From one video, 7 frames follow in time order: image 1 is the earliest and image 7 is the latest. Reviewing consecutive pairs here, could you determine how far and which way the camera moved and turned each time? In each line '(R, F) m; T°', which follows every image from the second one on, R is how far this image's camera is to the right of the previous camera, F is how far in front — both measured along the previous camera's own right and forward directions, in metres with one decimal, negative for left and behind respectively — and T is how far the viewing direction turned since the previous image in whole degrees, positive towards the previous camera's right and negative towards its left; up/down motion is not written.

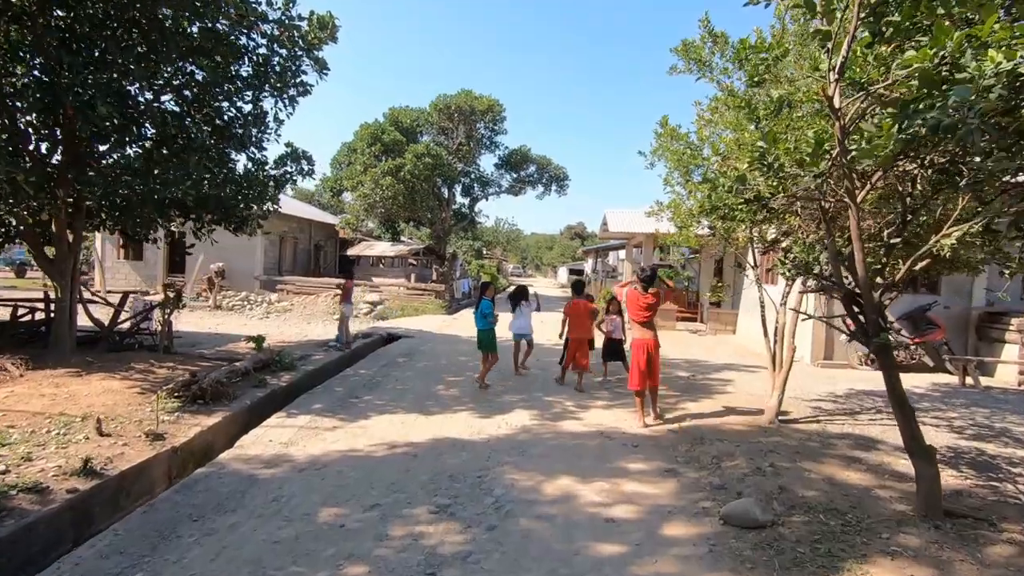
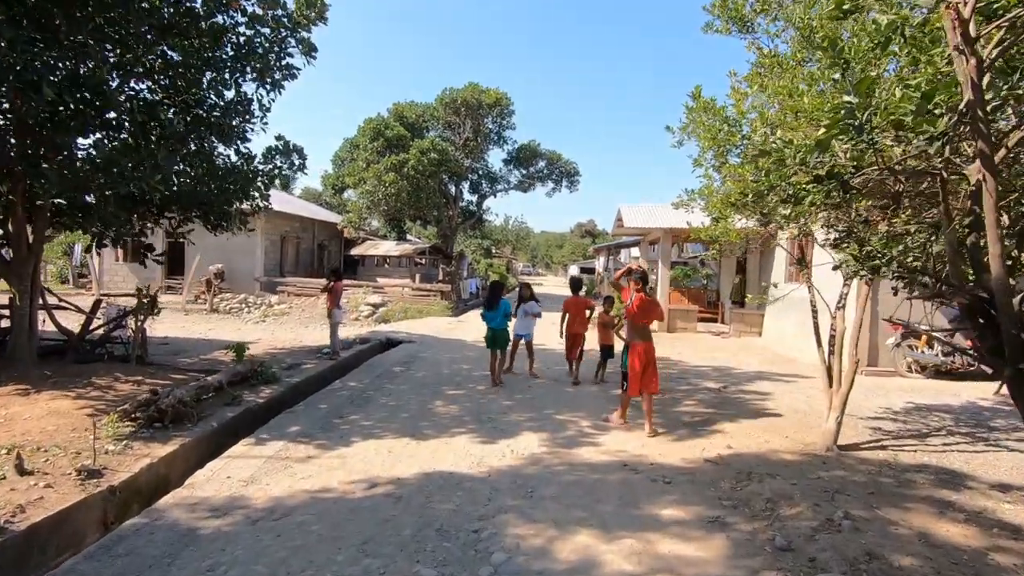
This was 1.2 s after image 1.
(+0.1, +0.9) m; -1°
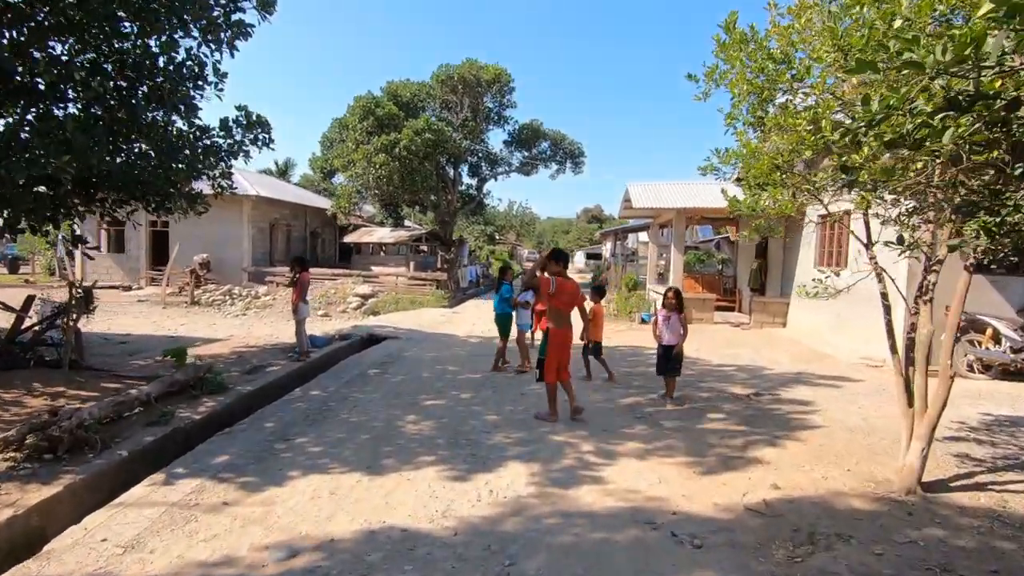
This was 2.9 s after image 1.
(+0.2, +1.3) m; -1°
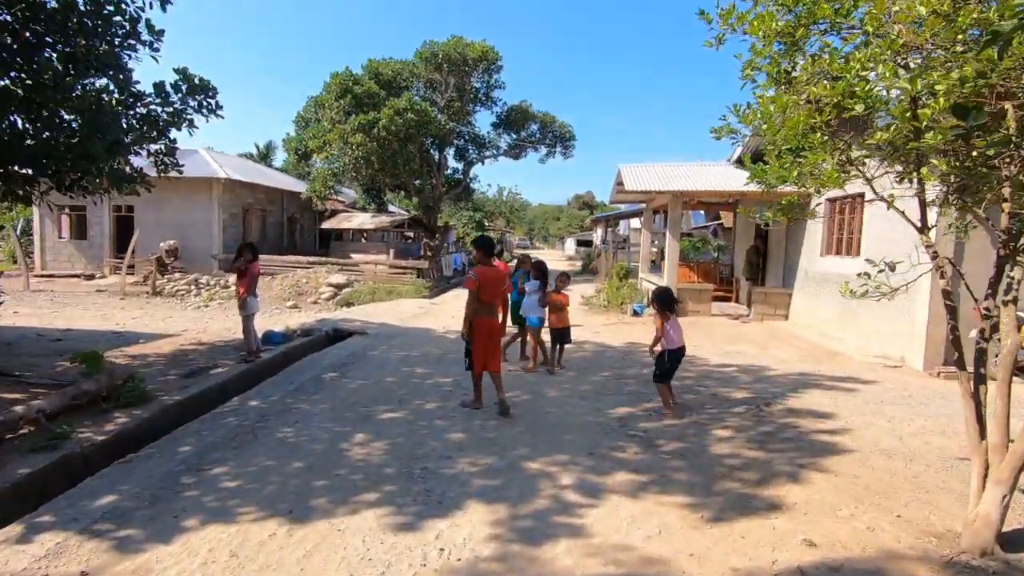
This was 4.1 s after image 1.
(+0.2, +1.0) m; +1°
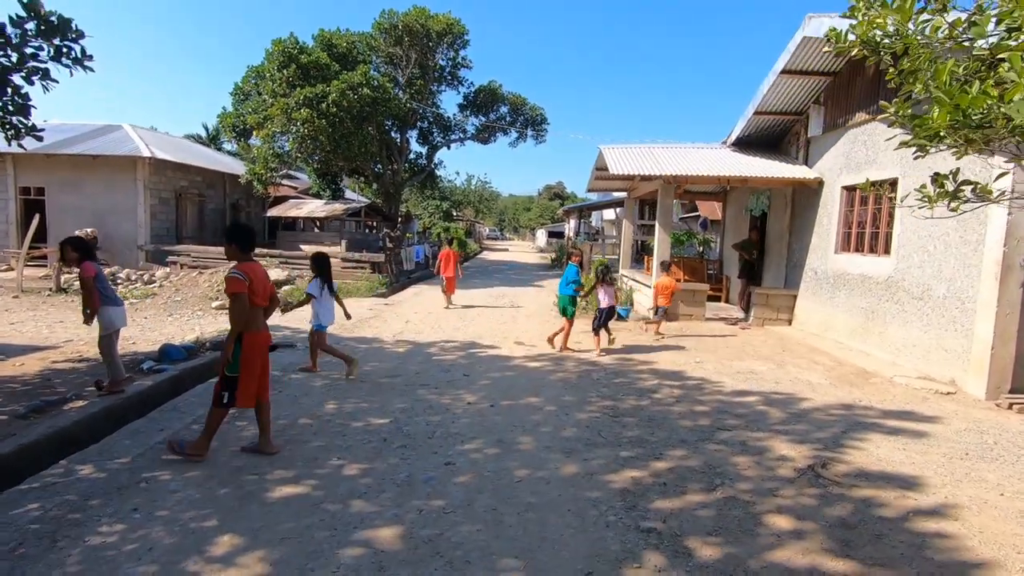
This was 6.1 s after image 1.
(+0.1, +1.7) m; +3°
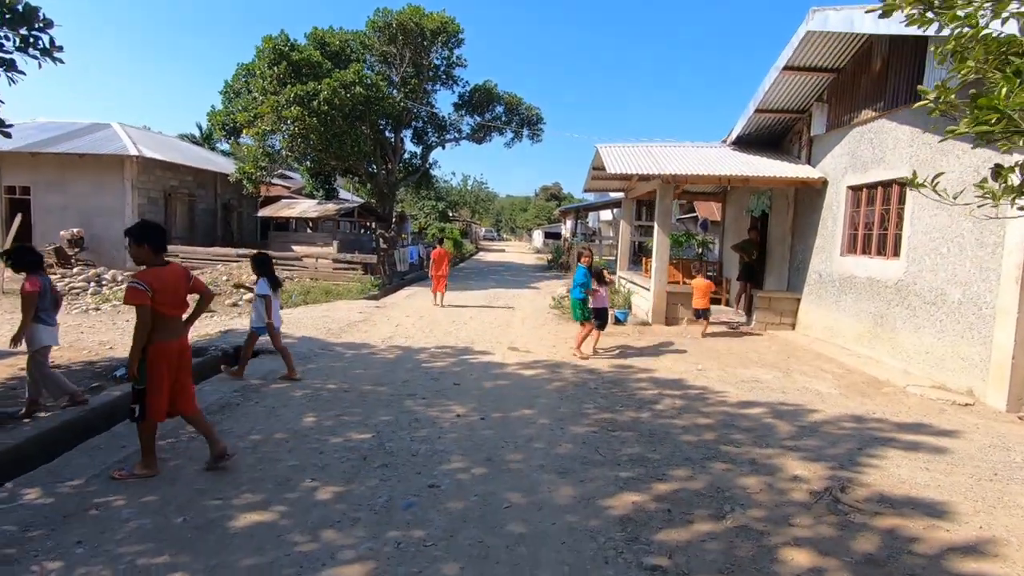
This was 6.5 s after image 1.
(+0.1, +0.3) m; 0°
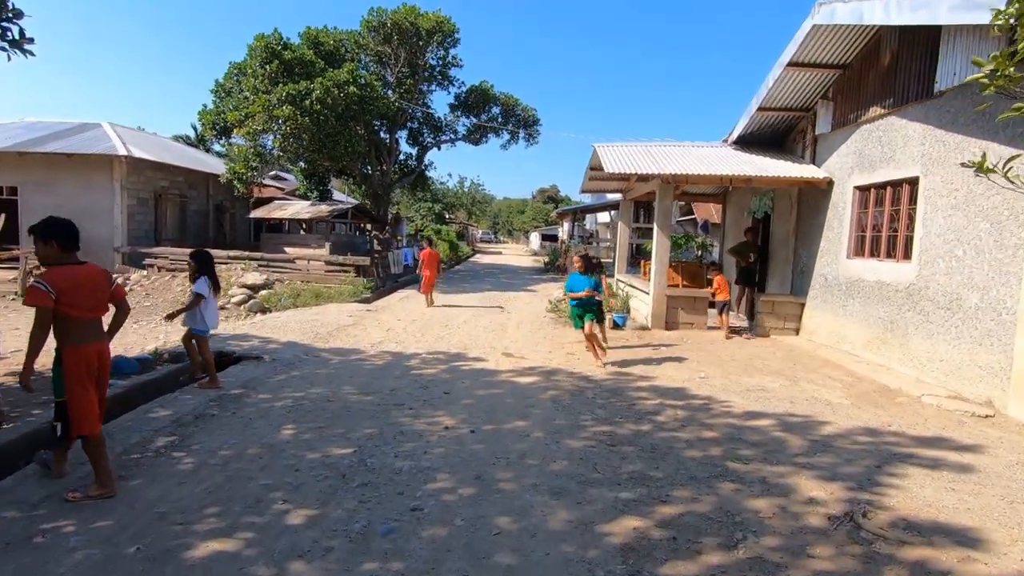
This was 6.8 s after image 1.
(0.0, +0.3) m; 0°
